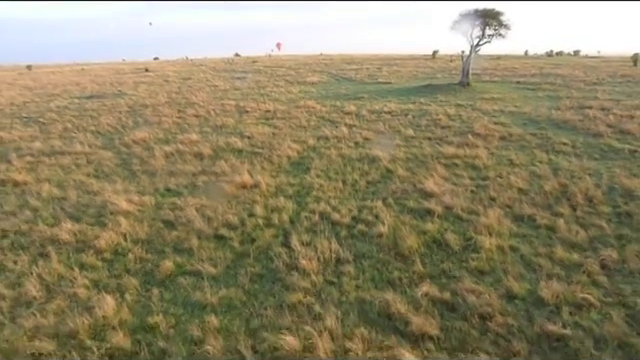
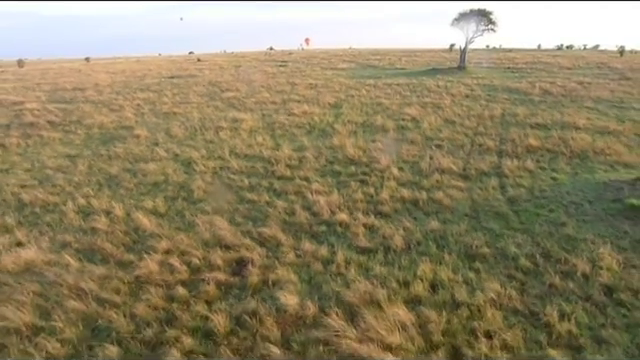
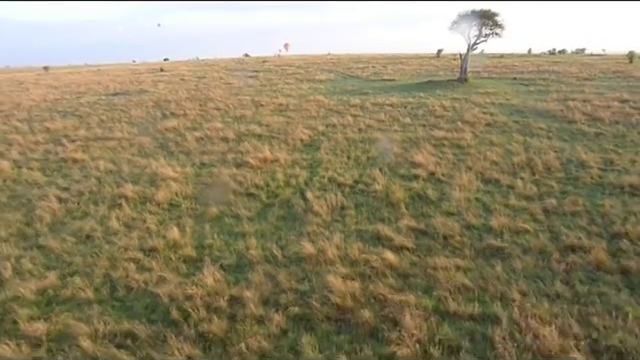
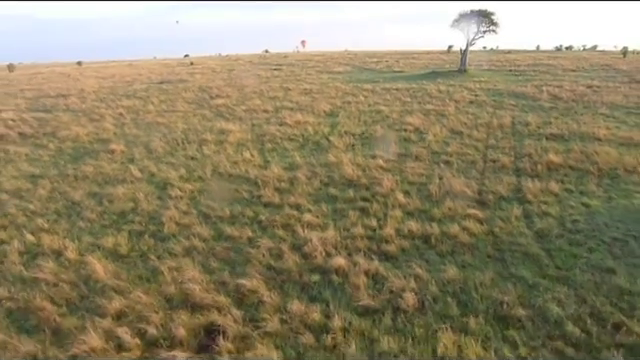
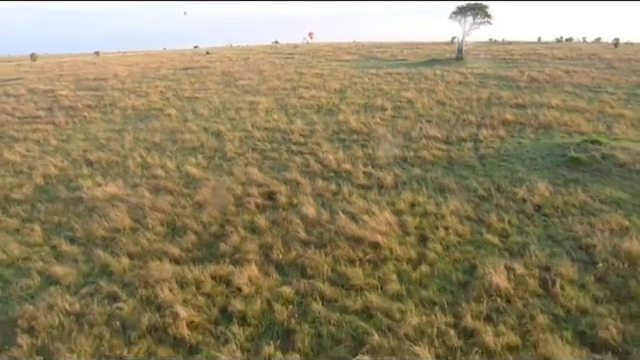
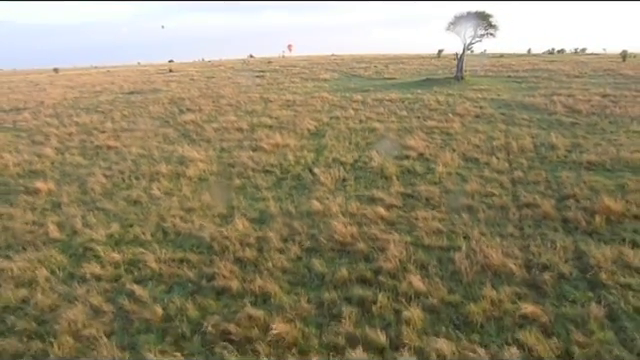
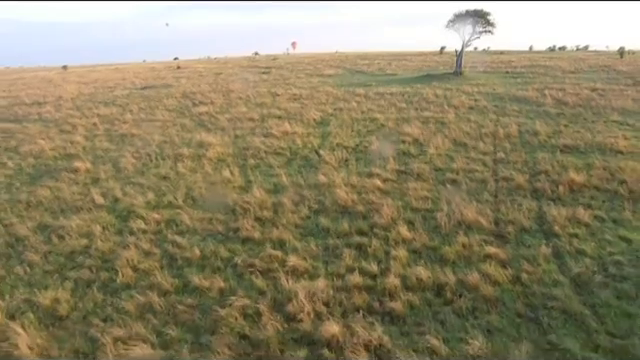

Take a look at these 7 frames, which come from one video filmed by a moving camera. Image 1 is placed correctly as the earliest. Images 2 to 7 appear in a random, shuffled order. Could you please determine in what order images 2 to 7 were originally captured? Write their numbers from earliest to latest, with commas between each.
3, 6, 7, 4, 2, 5
